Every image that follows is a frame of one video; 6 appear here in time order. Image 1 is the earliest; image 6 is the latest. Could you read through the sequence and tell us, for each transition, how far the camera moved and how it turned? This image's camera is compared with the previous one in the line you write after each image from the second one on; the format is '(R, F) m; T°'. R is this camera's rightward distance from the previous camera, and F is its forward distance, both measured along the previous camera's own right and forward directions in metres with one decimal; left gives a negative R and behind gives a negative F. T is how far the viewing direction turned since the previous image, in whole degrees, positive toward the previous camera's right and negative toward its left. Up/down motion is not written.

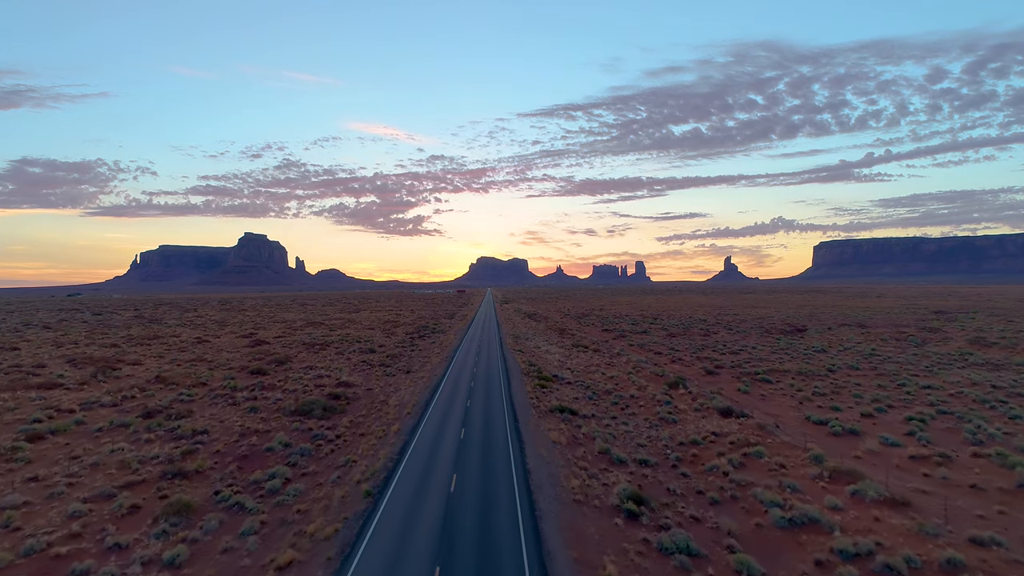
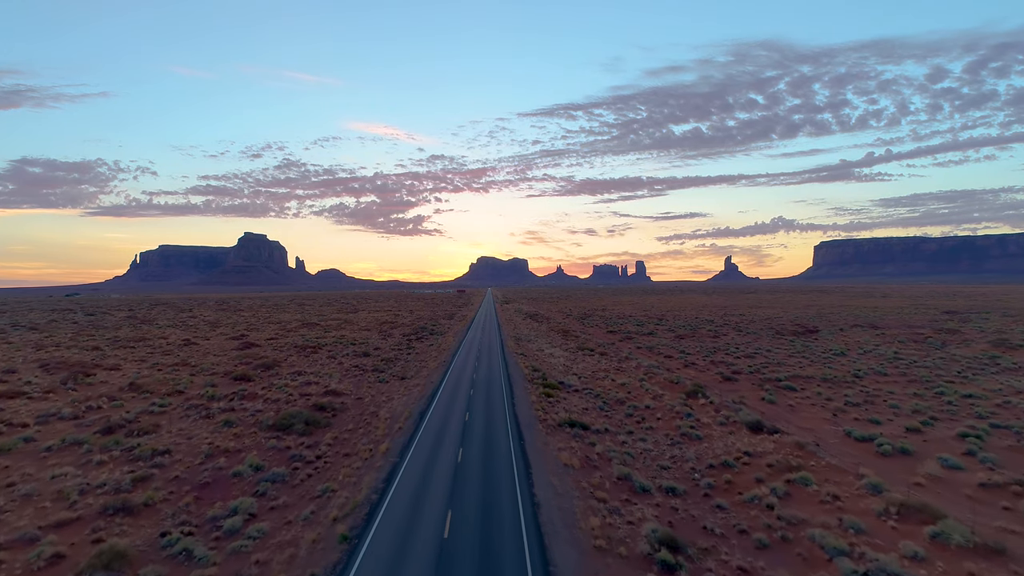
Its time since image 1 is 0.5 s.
(-0.2, +2.8) m; 0°
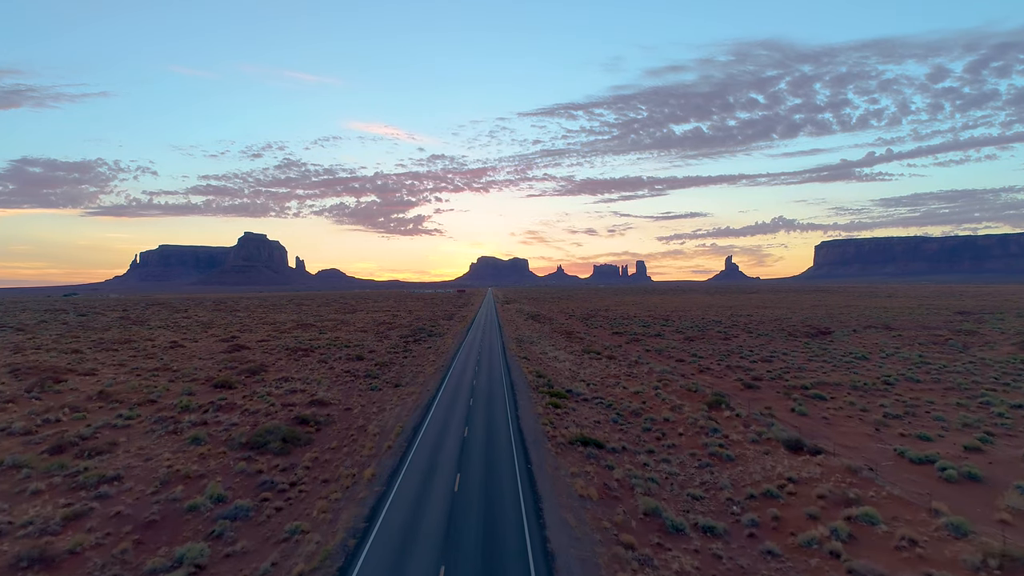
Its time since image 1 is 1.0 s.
(-0.2, +2.8) m; 0°
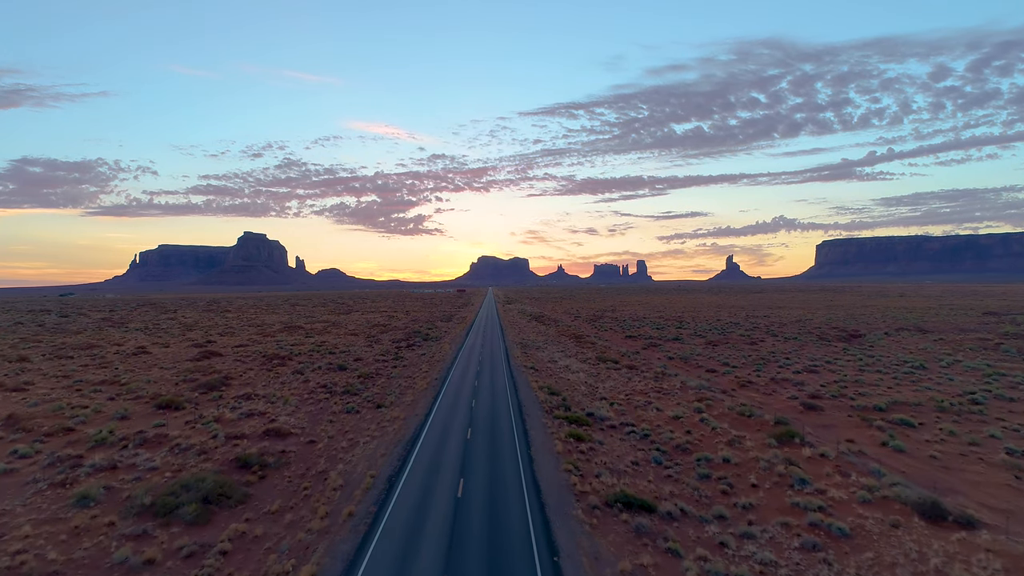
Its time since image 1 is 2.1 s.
(-0.4, +6.2) m; 0°
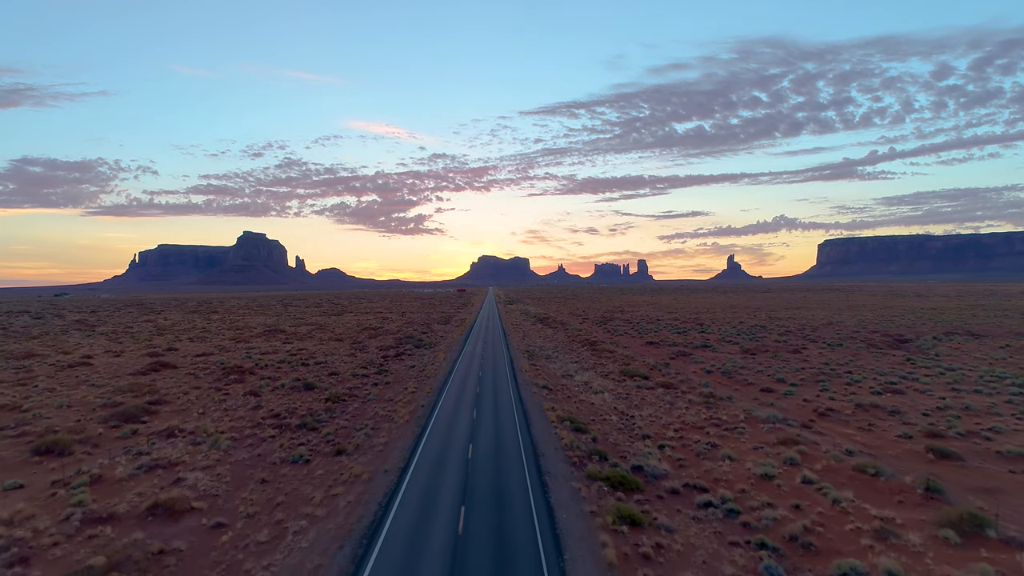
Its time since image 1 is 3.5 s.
(-0.5, +7.9) m; 0°
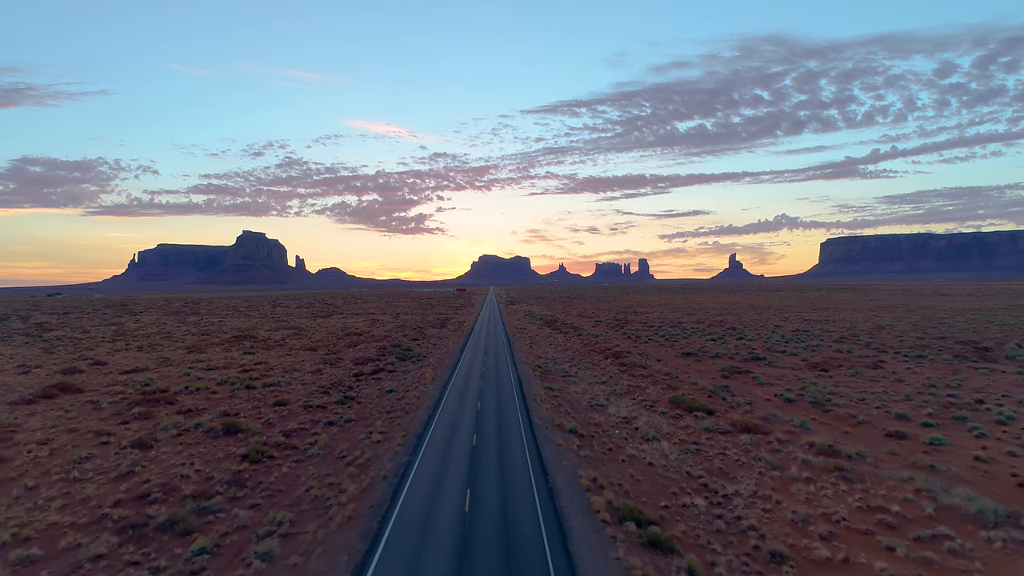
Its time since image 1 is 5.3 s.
(-0.6, +10.2) m; 0°
